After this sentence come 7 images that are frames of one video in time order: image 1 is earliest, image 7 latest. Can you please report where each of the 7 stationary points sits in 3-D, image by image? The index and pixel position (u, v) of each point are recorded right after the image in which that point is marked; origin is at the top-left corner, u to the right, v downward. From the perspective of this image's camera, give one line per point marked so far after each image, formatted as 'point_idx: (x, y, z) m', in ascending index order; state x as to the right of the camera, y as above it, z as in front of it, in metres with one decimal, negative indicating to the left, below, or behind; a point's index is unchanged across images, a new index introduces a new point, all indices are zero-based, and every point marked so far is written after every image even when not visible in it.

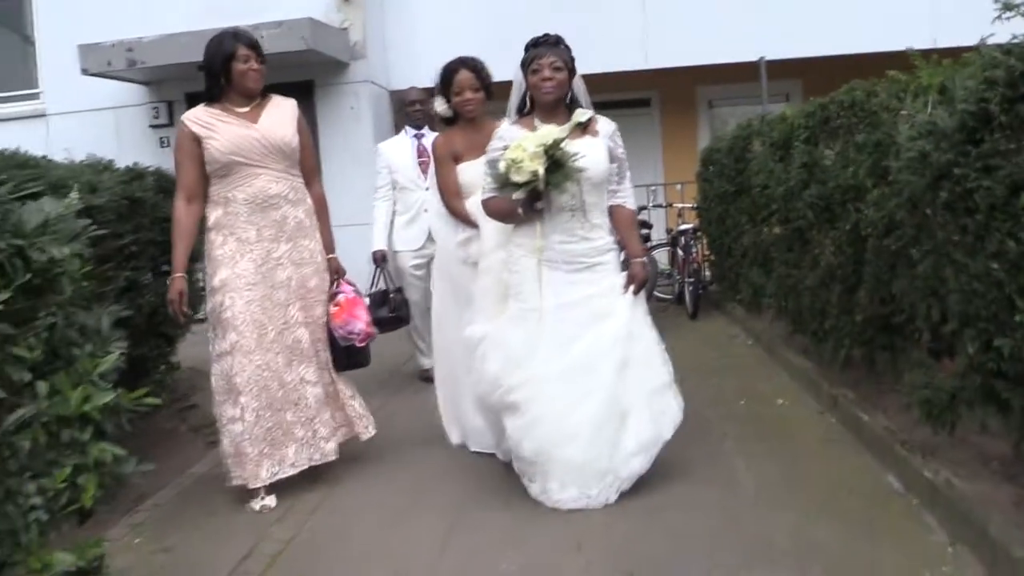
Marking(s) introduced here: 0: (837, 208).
0: (+2.0, +0.5, +5.3) m
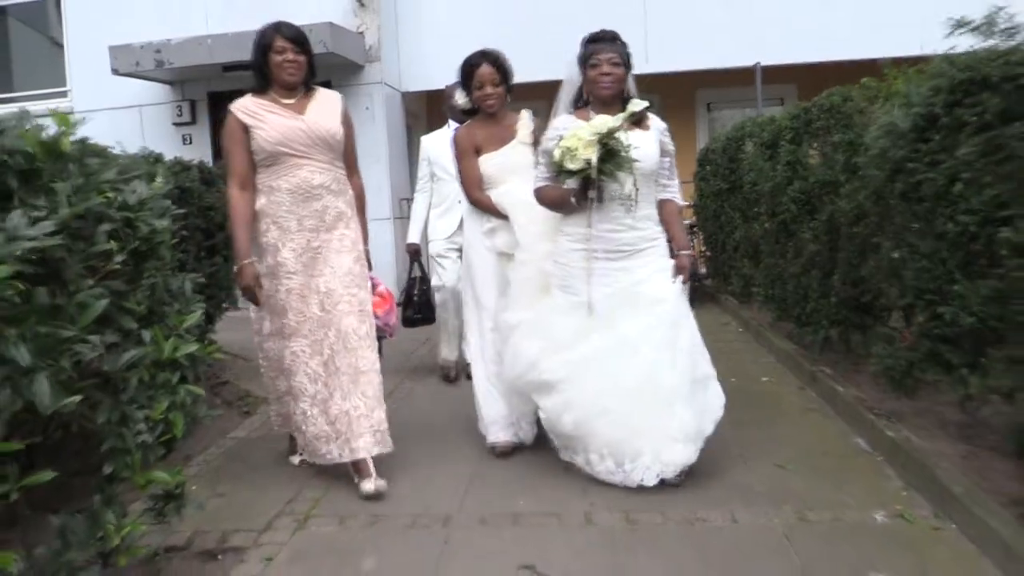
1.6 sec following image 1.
0: (+2.0, +0.6, +5.8) m
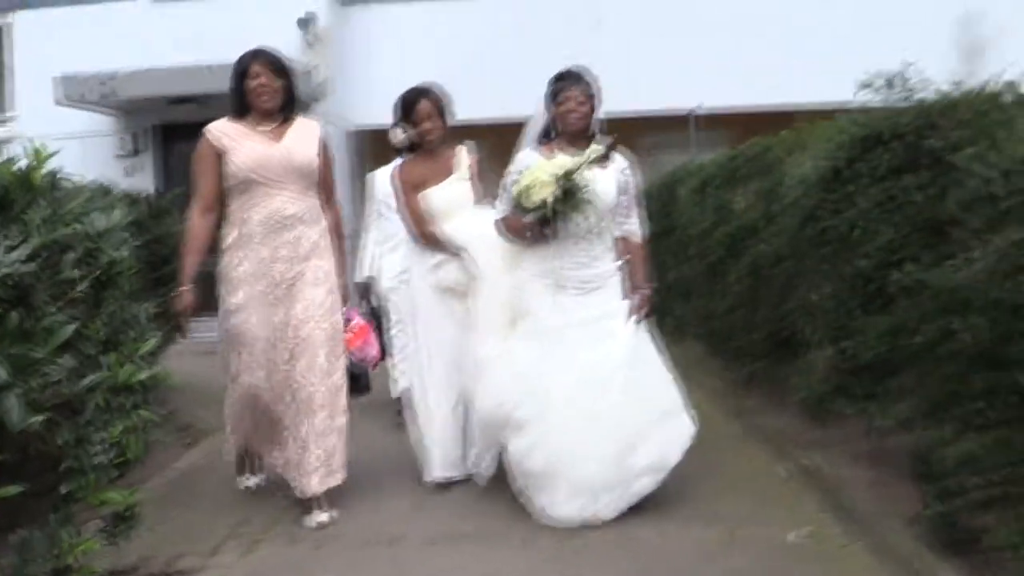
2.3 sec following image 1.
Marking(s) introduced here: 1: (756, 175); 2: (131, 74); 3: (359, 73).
0: (+1.6, +0.3, +6.3) m
1: (+1.7, +0.8, +6.0) m
2: (-4.9, +2.8, +11.2) m
3: (-2.2, +3.0, +12.3) m
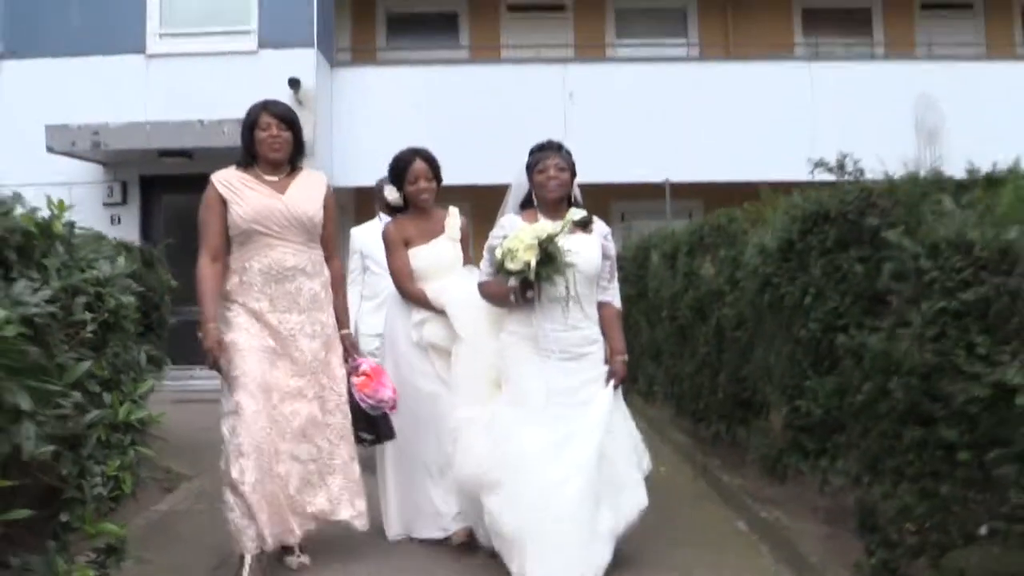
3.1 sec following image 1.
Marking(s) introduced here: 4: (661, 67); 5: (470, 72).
0: (+1.5, -0.1, +6.6) m
1: (+1.5, +0.3, +6.4) m
2: (-5.1, +2.1, +11.5) m
3: (-2.4, +2.3, +12.7) m
4: (+2.2, +3.3, +12.7) m
5: (-0.6, +3.2, +12.7) m
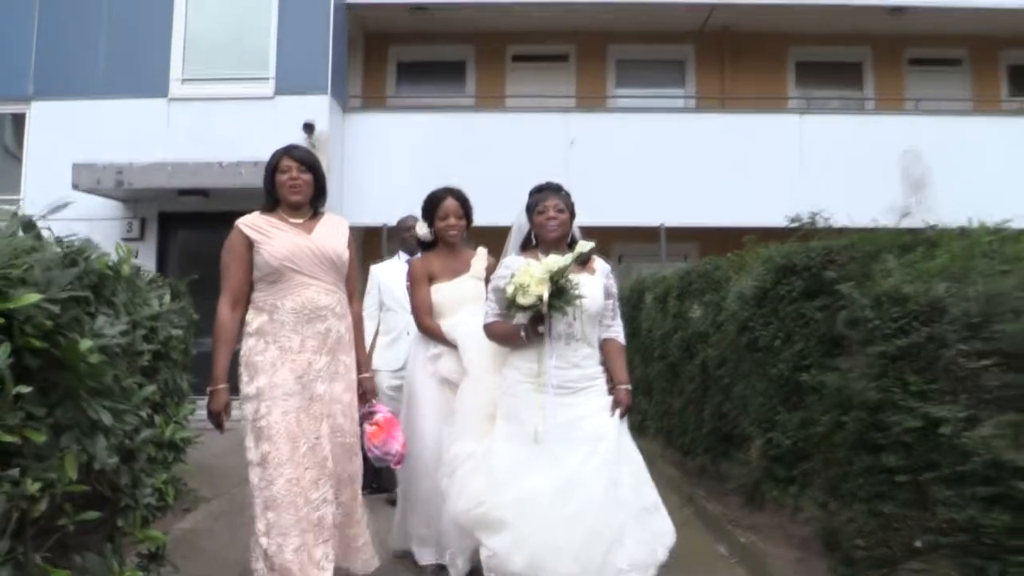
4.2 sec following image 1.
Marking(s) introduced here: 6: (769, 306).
0: (+1.5, -0.5, +7.1) m
1: (+1.5, 0.0, +6.9) m
2: (-5.1, +1.7, +12.1) m
3: (-2.4, +1.7, +13.3) m
4: (+2.3, +2.6, +13.4) m
5: (-0.6, +2.6, +13.3) m
6: (+1.5, -0.1, +5.0) m
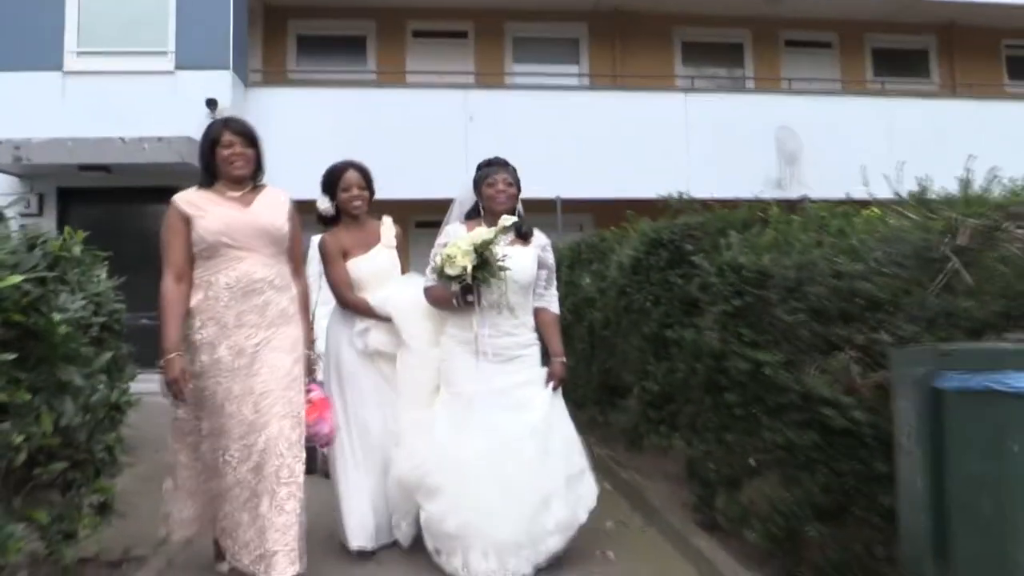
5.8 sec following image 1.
0: (+0.6, -0.2, +7.9) m
1: (+0.7, +0.3, +7.7) m
2: (-6.5, +2.0, +12.1) m
3: (-3.9, +2.1, +13.5) m
4: (+0.7, +3.1, +14.1) m
5: (-2.1, +3.0, +13.8) m
6: (+0.9, +0.1, +5.9) m
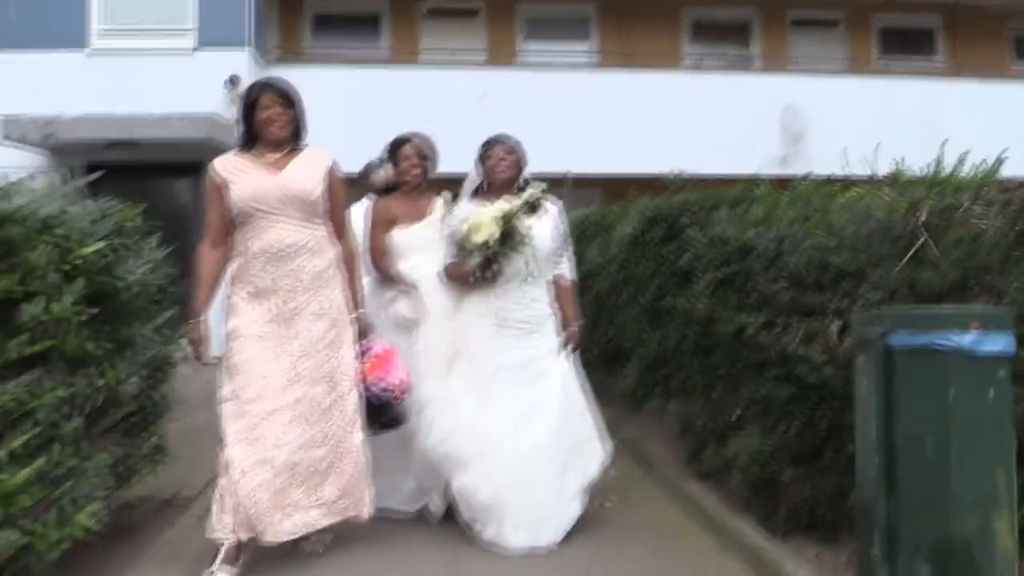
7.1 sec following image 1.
0: (+0.7, +0.1, +8.4) m
1: (+0.8, +0.5, +8.2) m
2: (-6.3, +2.4, +12.6) m
3: (-3.7, +2.6, +14.0) m
4: (+0.9, +3.6, +14.6) m
5: (-1.9, +3.5, +14.2) m
6: (+1.0, +0.3, +6.3) m
